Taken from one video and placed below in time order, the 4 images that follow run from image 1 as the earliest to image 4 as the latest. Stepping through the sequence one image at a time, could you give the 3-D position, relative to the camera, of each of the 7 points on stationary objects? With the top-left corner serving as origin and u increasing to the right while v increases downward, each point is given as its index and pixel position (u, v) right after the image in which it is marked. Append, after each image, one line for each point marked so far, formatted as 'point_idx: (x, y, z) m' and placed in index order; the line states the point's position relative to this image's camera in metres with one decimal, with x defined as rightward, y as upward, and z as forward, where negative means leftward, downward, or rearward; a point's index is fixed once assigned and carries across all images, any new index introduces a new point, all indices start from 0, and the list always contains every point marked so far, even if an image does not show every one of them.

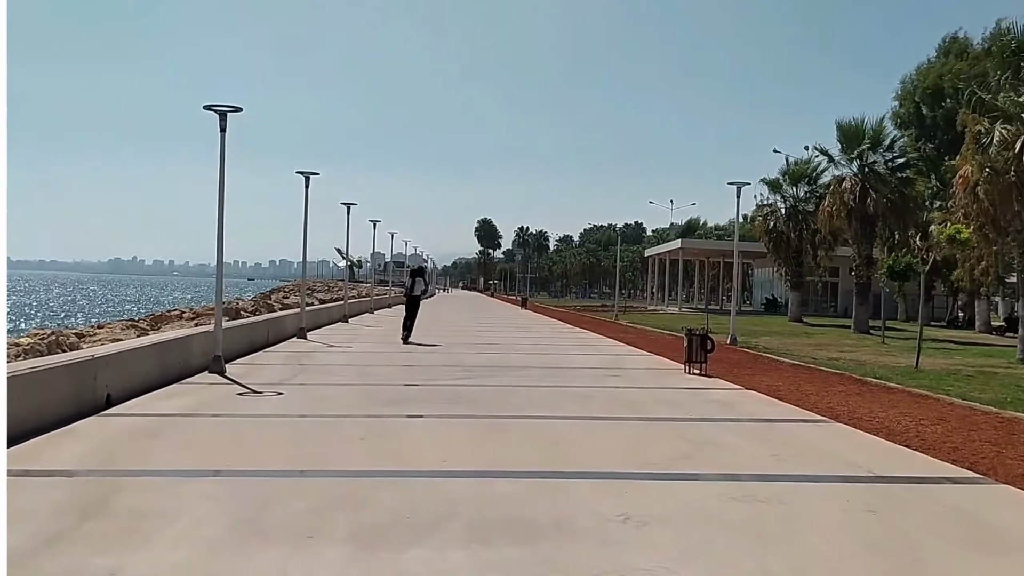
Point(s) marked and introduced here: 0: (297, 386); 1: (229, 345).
0: (-3.3, -1.5, +14.4) m
1: (-5.7, -1.2, +18.9) m
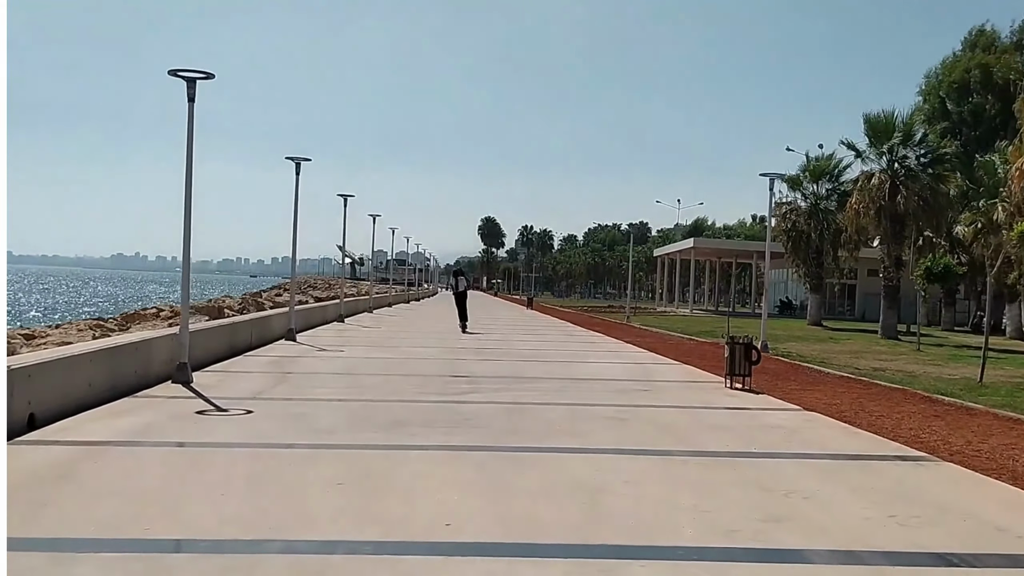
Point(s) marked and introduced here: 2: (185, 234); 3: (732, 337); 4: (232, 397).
0: (-3.1, -1.5, +12.1) m
1: (-5.5, -1.1, +16.6) m
2: (-4.8, +0.8, +14.0) m
3: (+3.4, -0.8, +14.7) m
4: (-3.7, -1.4, +12.5) m
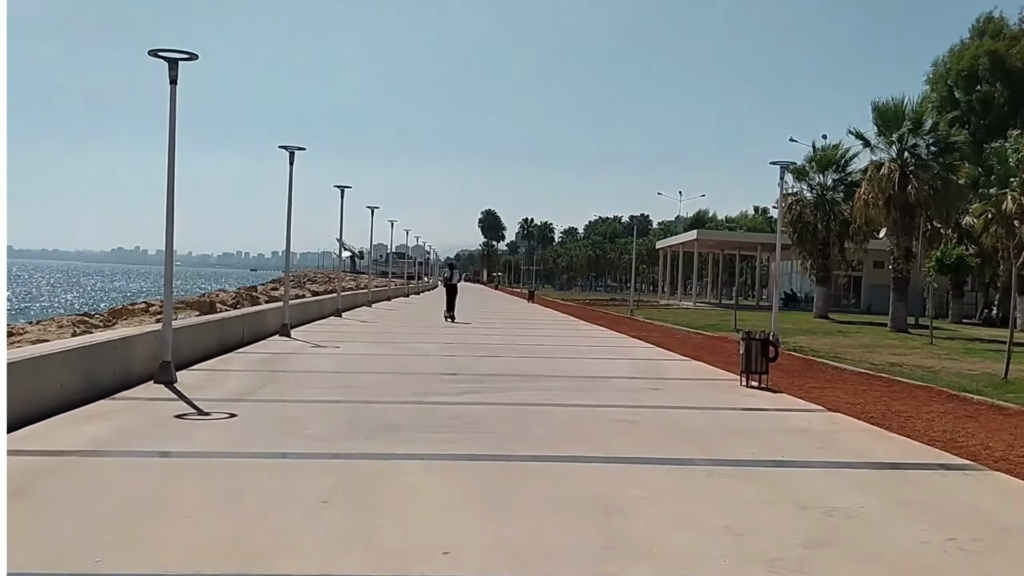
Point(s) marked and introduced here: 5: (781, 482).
0: (-3.0, -1.4, +11.3) m
1: (-5.4, -1.0, +15.8) m
2: (-4.8, +0.9, +13.2) m
3: (+3.5, -0.7, +13.9) m
4: (-3.6, -1.4, +11.7) m
5: (+2.1, -1.5, +7.2) m
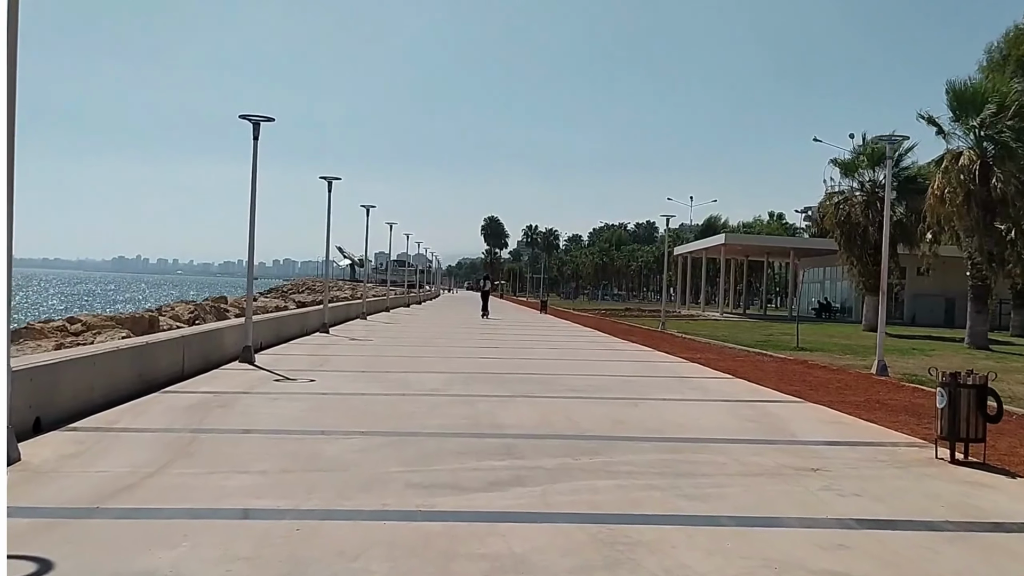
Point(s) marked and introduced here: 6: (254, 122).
0: (-2.5, -1.5, +6.0) m
1: (-4.9, -1.1, +10.6) m
2: (-4.3, +0.7, +7.9) m
3: (+4.0, -0.8, +8.7) m
4: (-3.1, -1.5, +6.4) m
5: (+2.6, -1.6, +2.0) m
6: (-4.8, +3.1, +17.5) m
